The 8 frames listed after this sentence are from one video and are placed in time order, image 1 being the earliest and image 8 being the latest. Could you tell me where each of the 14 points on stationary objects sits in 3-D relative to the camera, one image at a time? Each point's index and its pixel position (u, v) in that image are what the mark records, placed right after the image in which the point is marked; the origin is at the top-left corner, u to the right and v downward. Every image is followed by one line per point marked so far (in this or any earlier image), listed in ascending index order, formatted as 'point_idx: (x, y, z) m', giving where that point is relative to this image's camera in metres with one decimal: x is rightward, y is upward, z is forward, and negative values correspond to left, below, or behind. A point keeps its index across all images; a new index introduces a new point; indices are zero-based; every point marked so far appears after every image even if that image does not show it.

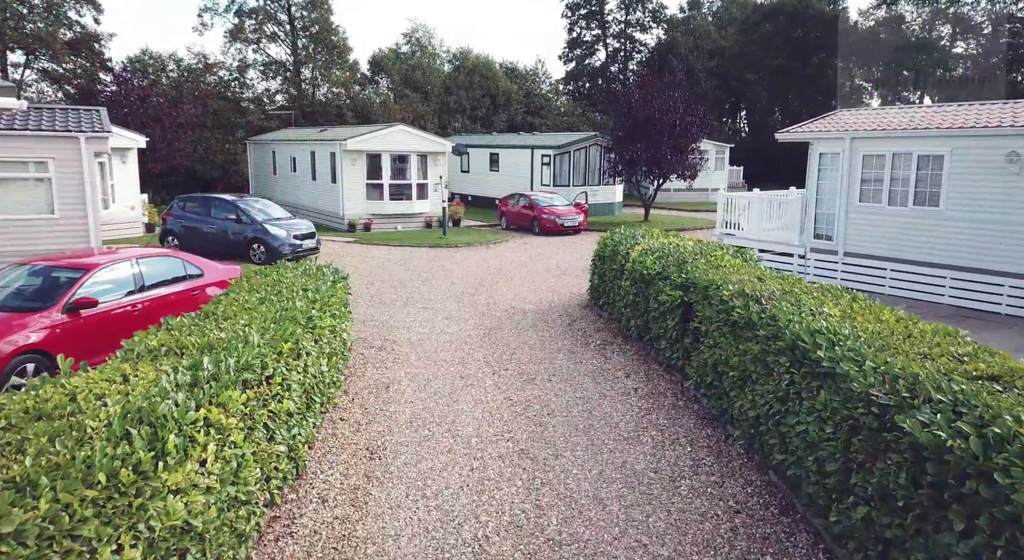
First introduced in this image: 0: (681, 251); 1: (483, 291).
0: (+2.3, +0.4, +8.9) m
1: (-0.6, -0.2, +13.1) m
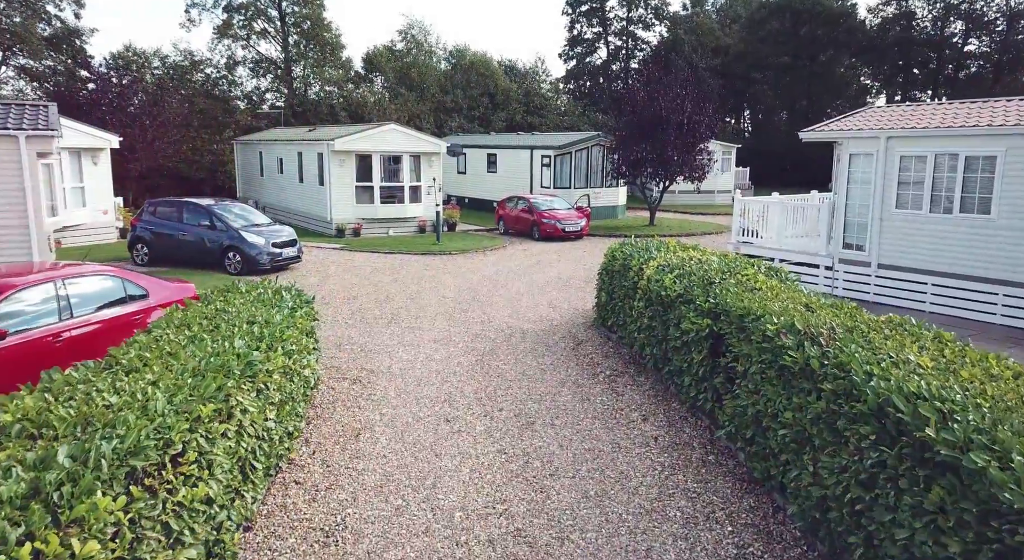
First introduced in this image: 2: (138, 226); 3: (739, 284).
0: (+2.2, +0.1, +7.6) m
1: (-0.6, -0.5, +11.8) m
2: (-8.8, +1.3, +15.6) m
3: (+2.3, 0.0, +6.8) m
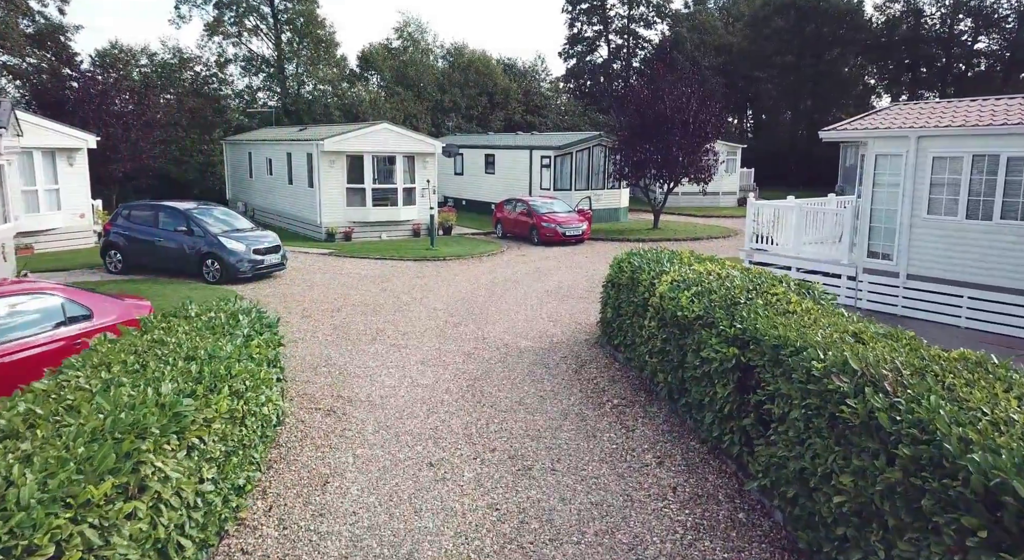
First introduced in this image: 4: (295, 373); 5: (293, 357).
0: (+2.2, -0.1, +6.7) m
1: (-0.7, -0.7, +10.9) m
2: (-8.9, +1.1, +14.6) m
3: (+2.3, -0.2, +5.9) m
4: (-2.7, -1.2, +8.2) m
5: (-2.9, -1.0, +8.9) m
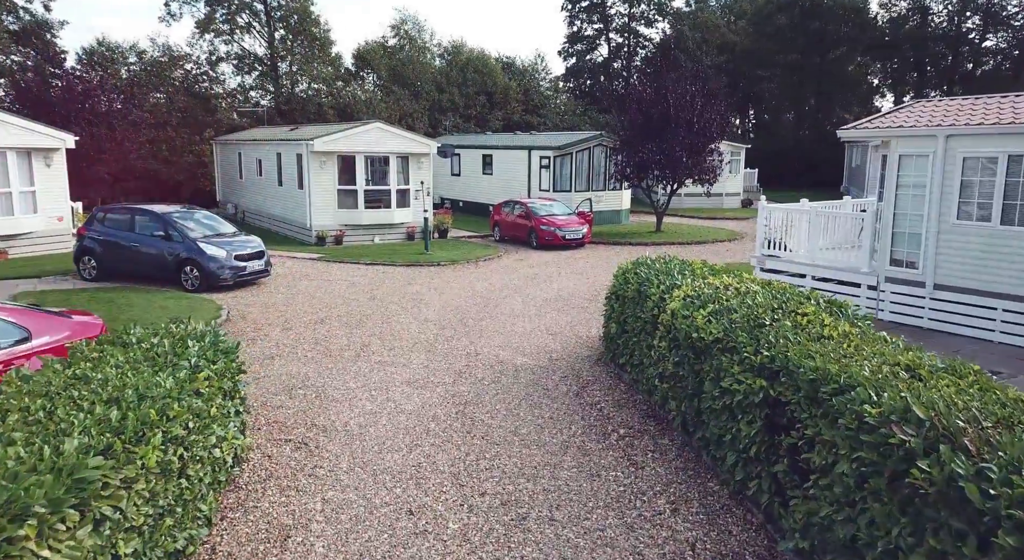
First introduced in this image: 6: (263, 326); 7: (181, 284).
0: (+2.1, -0.2, +5.9) m
1: (-0.7, -0.8, +10.1) m
2: (-9.0, +0.9, +13.9) m
3: (+2.2, -0.4, +5.1) m
4: (-2.7, -1.3, +7.4) m
5: (-3.0, -1.2, +8.1) m
6: (-4.0, -0.8, +10.6) m
7: (-6.7, -0.1, +13.4) m
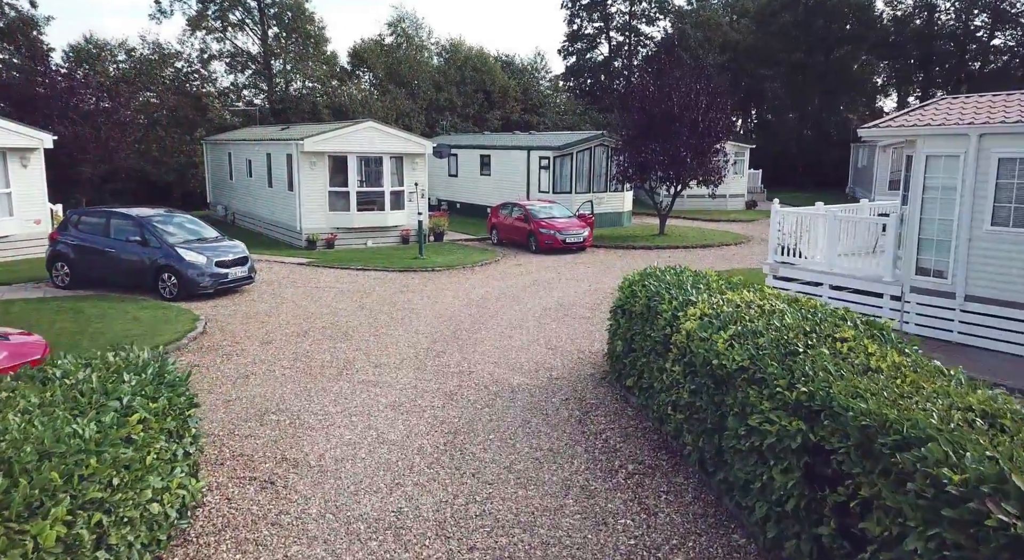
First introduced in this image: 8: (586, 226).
0: (+2.1, -0.3, +5.2) m
1: (-0.8, -0.9, +9.4) m
2: (-9.0, +0.8, +13.1) m
3: (+2.2, -0.5, +4.4) m
4: (-2.8, -1.5, +6.7) m
5: (-3.0, -1.3, +7.4) m
6: (-4.1, -0.9, +9.9) m
7: (-6.8, -0.2, +12.7) m
8: (+2.2, +1.6, +19.5) m
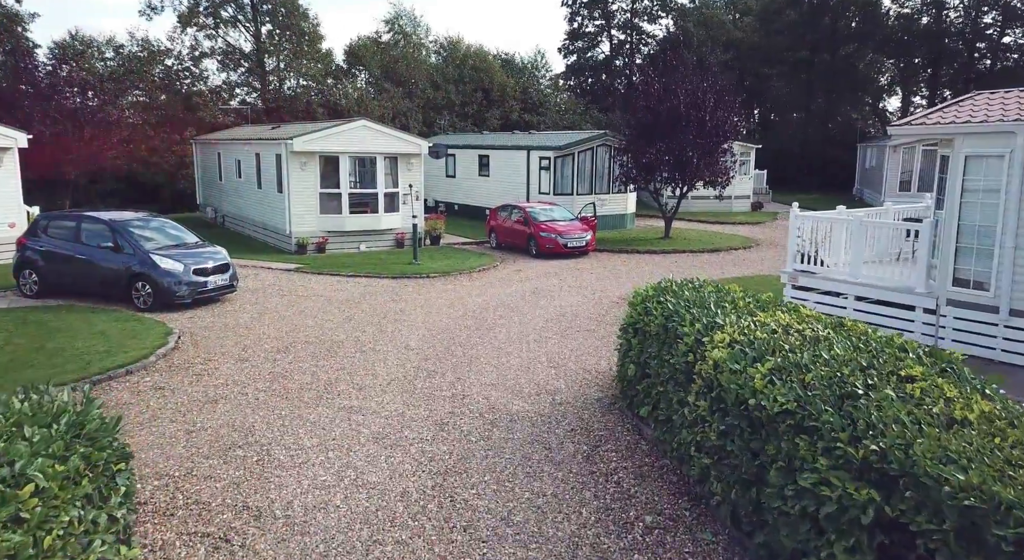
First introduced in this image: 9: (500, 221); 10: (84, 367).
0: (+2.0, -0.5, +4.4) m
1: (-0.8, -1.1, +8.6) m
2: (-9.0, +0.6, +12.3) m
3: (+2.2, -0.7, +3.6) m
4: (-2.8, -1.6, +5.8) m
5: (-3.1, -1.5, +6.5) m
6: (-4.1, -1.1, +9.1) m
7: (-6.8, -0.4, +11.8) m
8: (+2.2, +1.5, +18.7) m
9: (-0.4, +1.8, +19.8) m
10: (-5.4, -1.1, +8.3) m
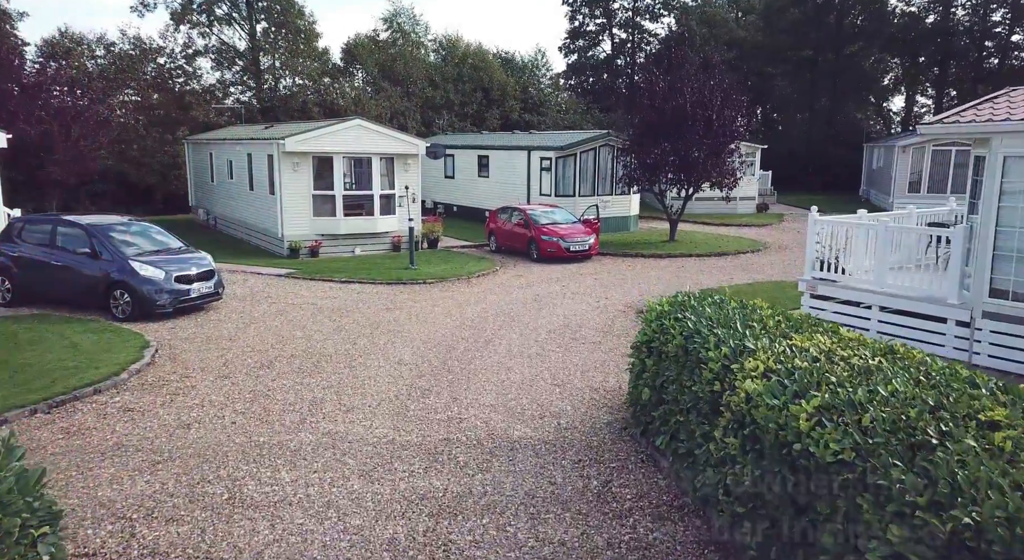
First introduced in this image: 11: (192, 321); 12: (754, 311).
0: (+2.1, -0.6, +3.7) m
1: (-0.8, -1.2, +7.9) m
2: (-9.0, +0.5, +11.7) m
3: (+2.2, -0.8, +2.9) m
4: (-2.8, -1.8, +5.2) m
5: (-3.0, -1.6, +5.9) m
6: (-4.1, -1.2, +8.4) m
7: (-6.8, -0.5, +11.2) m
8: (+2.2, +1.3, +18.1) m
9: (-0.4, +1.6, +19.2) m
10: (-5.4, -1.2, +7.7) m
11: (-5.3, -0.7, +11.0) m
12: (+2.1, -0.2, +5.7) m
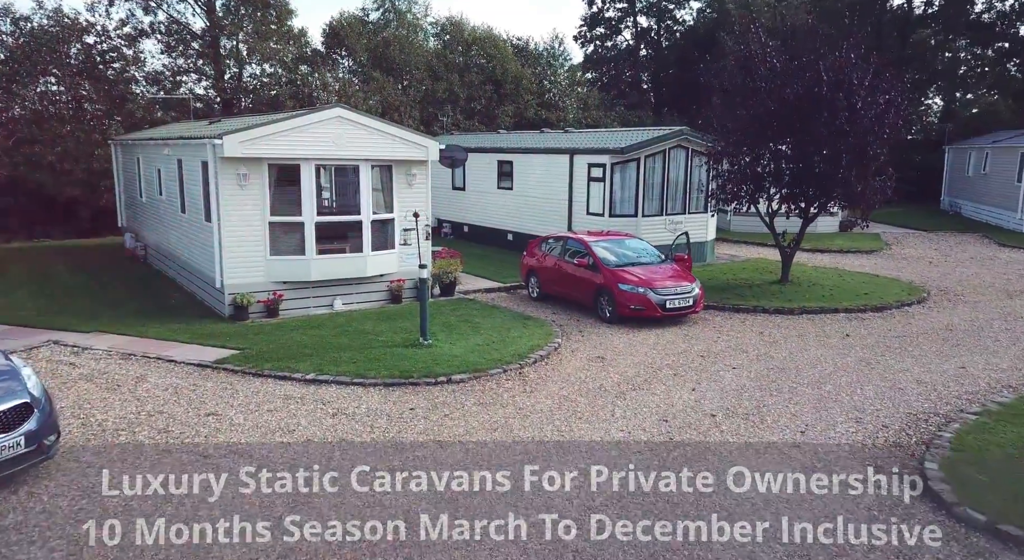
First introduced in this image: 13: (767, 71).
0: (+3.4, -1.8, -2.3) m
1: (+0.4, -2.4, +1.9) m
2: (-7.8, -0.8, +5.5) m
3: (+3.5, -2.0, -3.1) m
4: (-1.5, -2.9, -0.9) m
5: (-1.8, -2.8, -0.2) m
6: (-2.8, -2.4, +2.3) m
7: (-5.6, -1.8, +5.1) m
8: (+3.2, +0.1, +12.1) m
9: (+0.7, +0.4, +13.1) m
10: (-4.1, -2.4, +1.5) m
11: (-4.1, -1.9, +4.9) m
12: (+3.3, -1.4, -0.3) m
13: (+5.5, +4.3, +14.1) m
